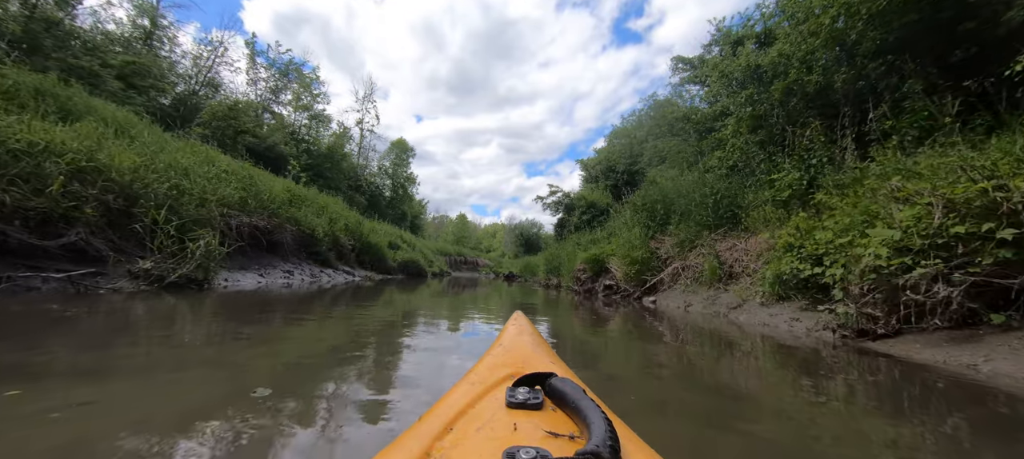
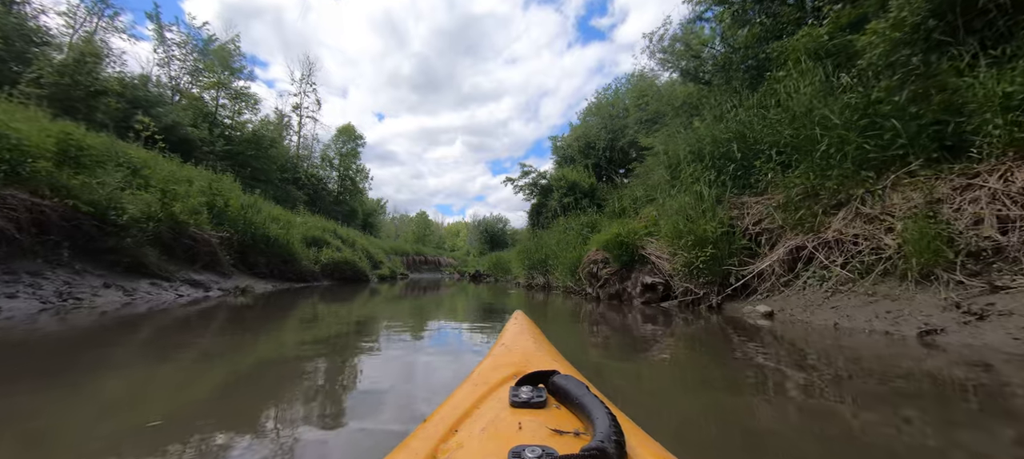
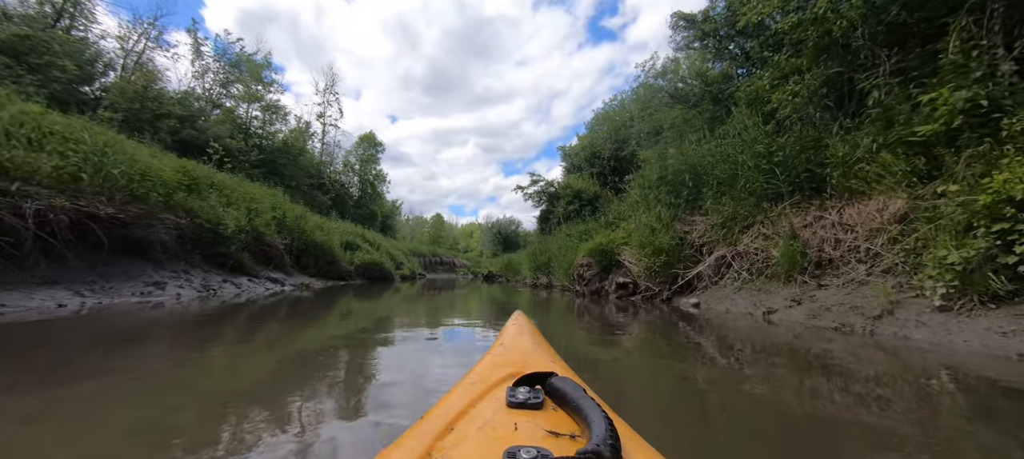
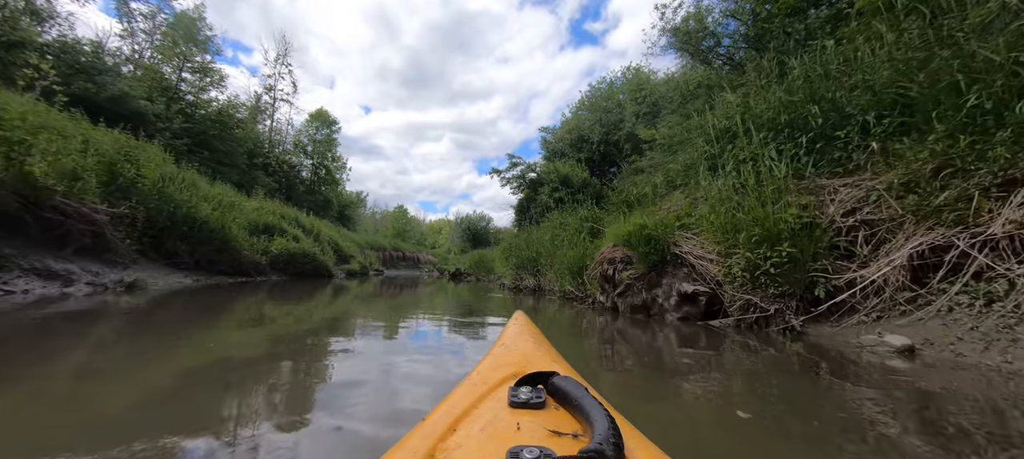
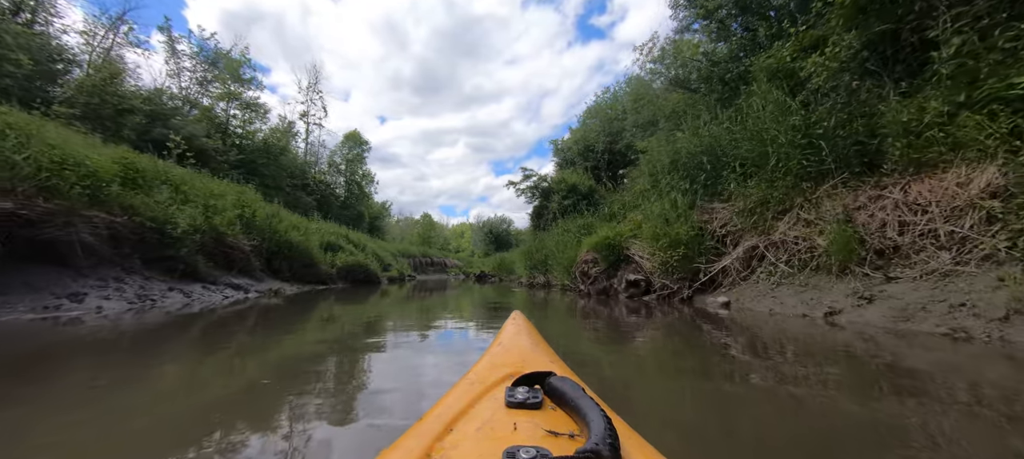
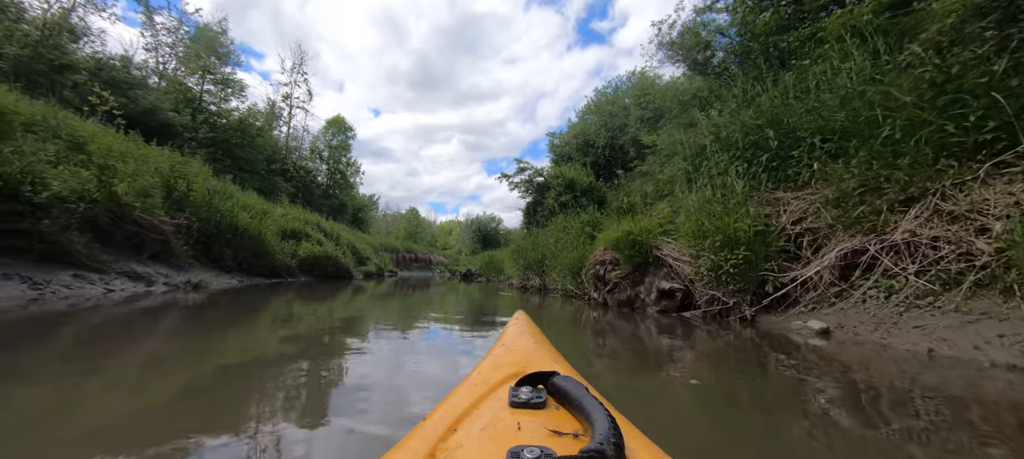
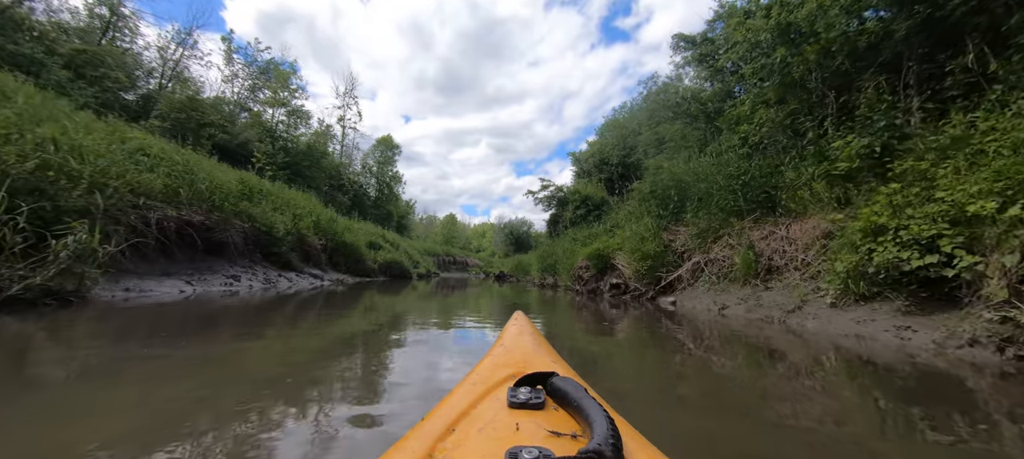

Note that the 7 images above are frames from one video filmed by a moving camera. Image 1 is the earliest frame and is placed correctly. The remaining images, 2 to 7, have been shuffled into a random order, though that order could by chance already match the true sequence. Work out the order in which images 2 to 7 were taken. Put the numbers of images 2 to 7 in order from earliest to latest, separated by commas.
7, 3, 5, 2, 6, 4
